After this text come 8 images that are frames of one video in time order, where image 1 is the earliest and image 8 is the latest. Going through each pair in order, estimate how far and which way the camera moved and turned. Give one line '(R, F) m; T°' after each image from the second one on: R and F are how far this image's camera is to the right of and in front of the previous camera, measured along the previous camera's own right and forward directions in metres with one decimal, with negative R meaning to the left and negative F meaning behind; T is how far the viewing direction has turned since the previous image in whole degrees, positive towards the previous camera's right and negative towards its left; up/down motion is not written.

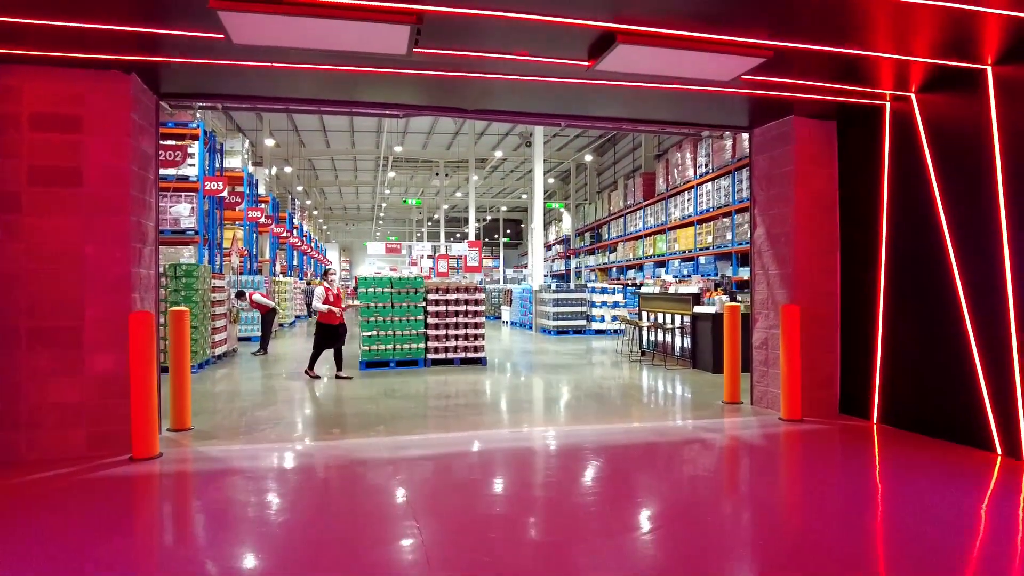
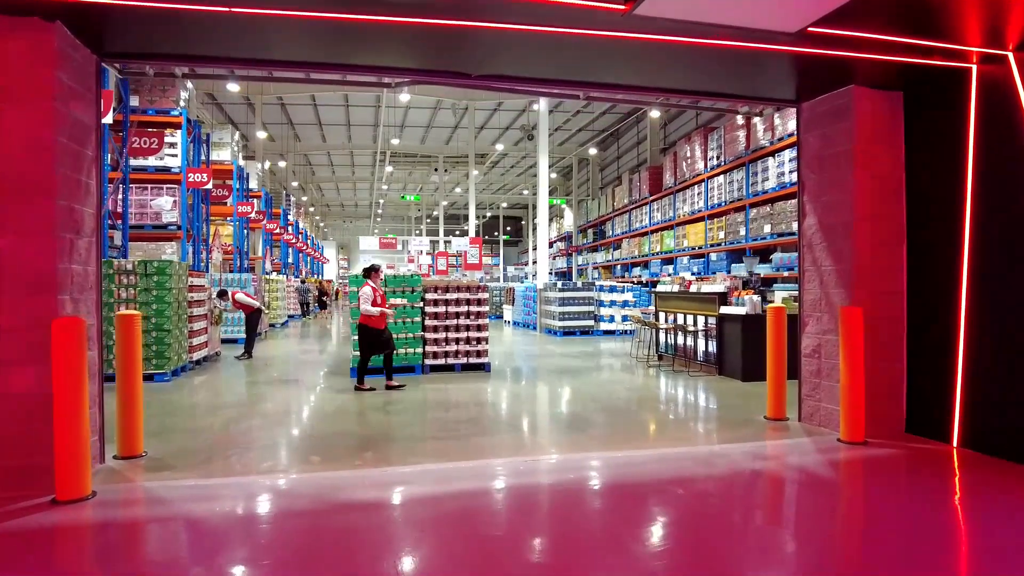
(-0.1, +0.8) m; 0°
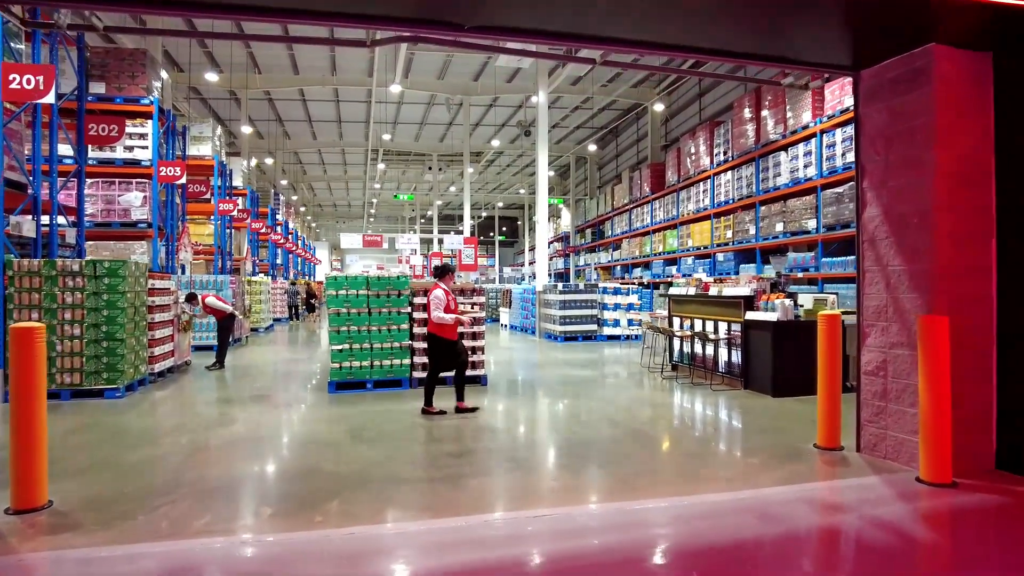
(0.0, +0.9) m; 0°
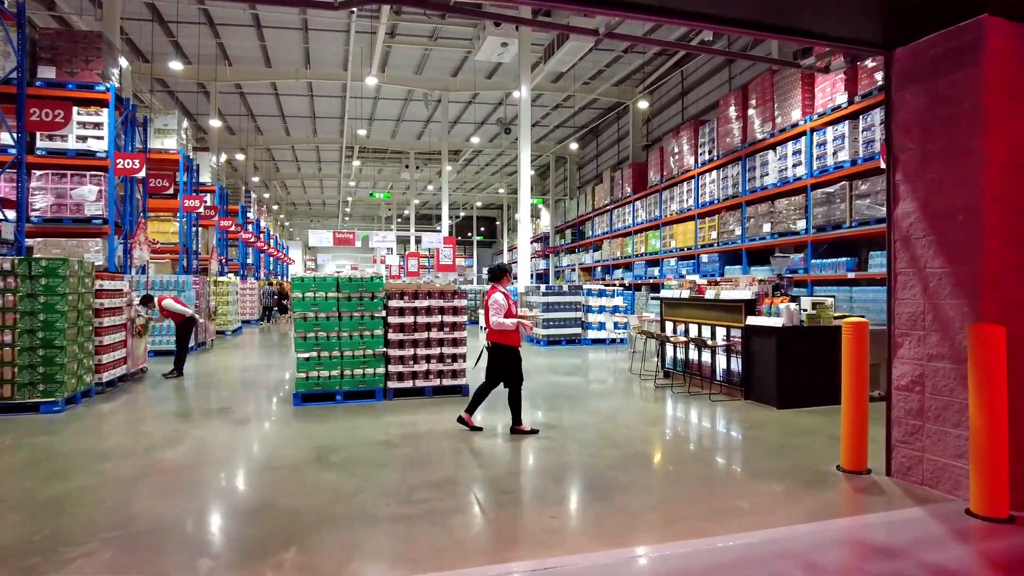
(-0.1, +0.5) m; +2°
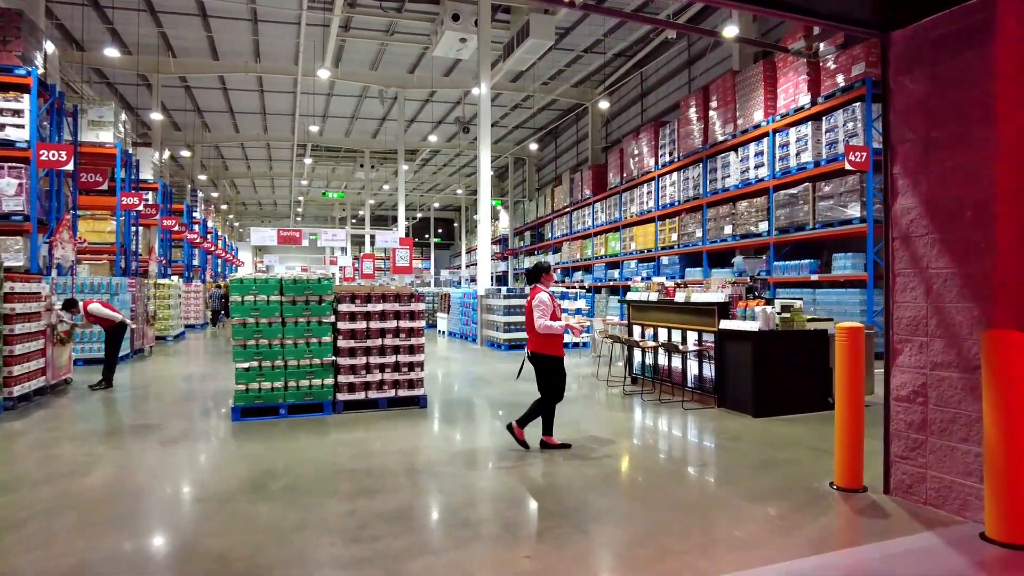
(0.0, +0.4) m; +4°
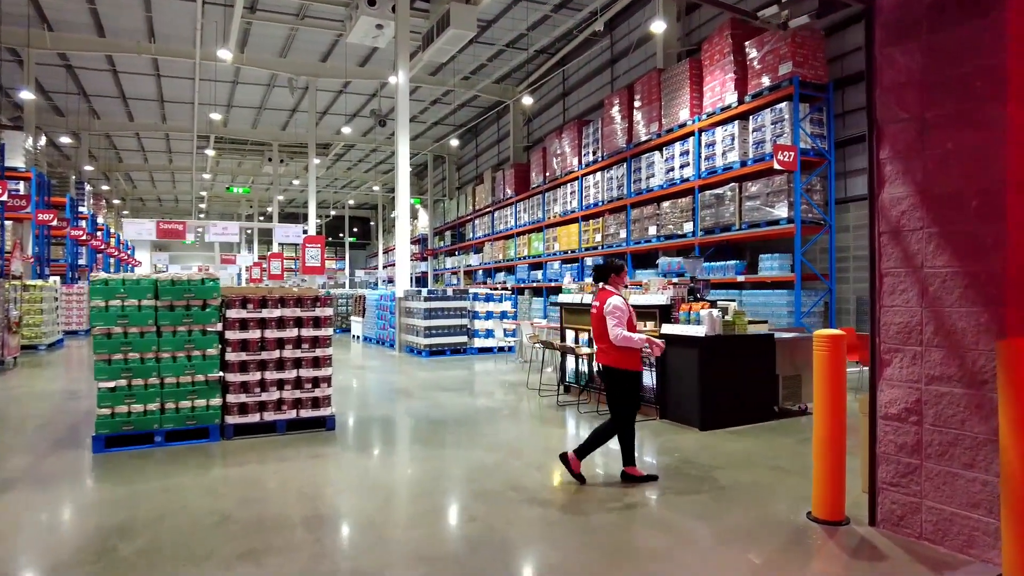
(0.0, +0.7) m; +7°
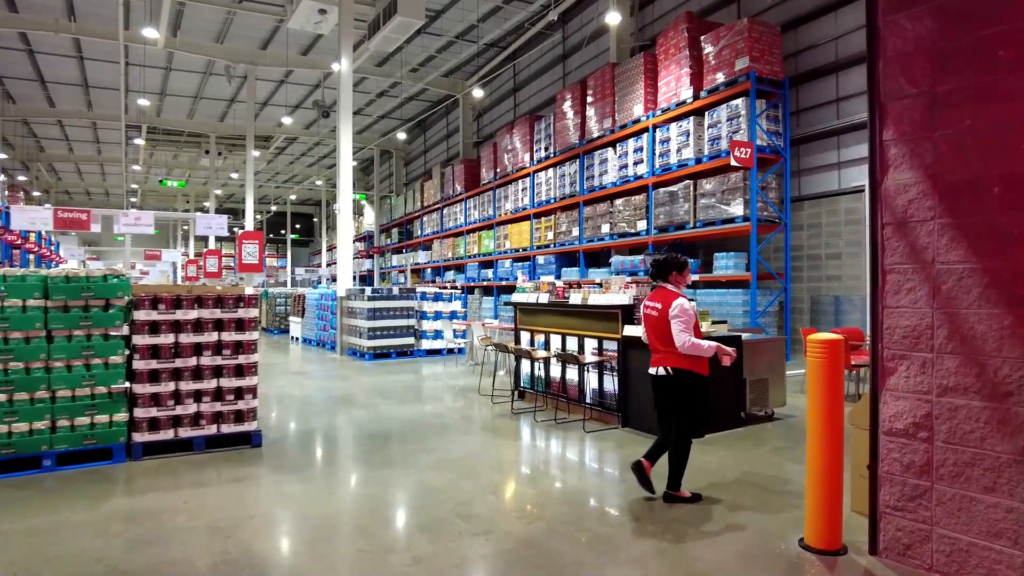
(0.0, +0.5) m; +4°
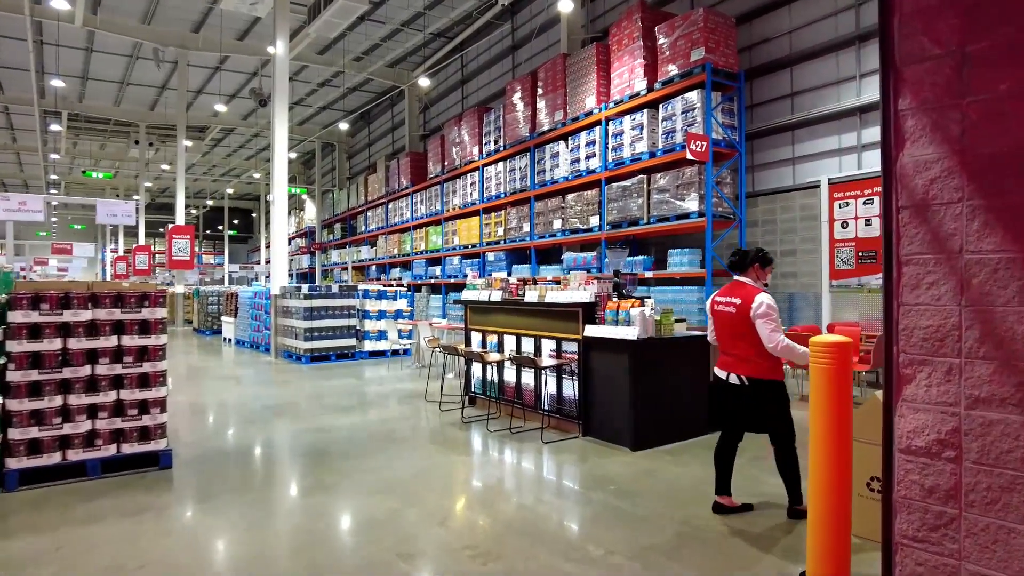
(0.0, +0.5) m; +5°
